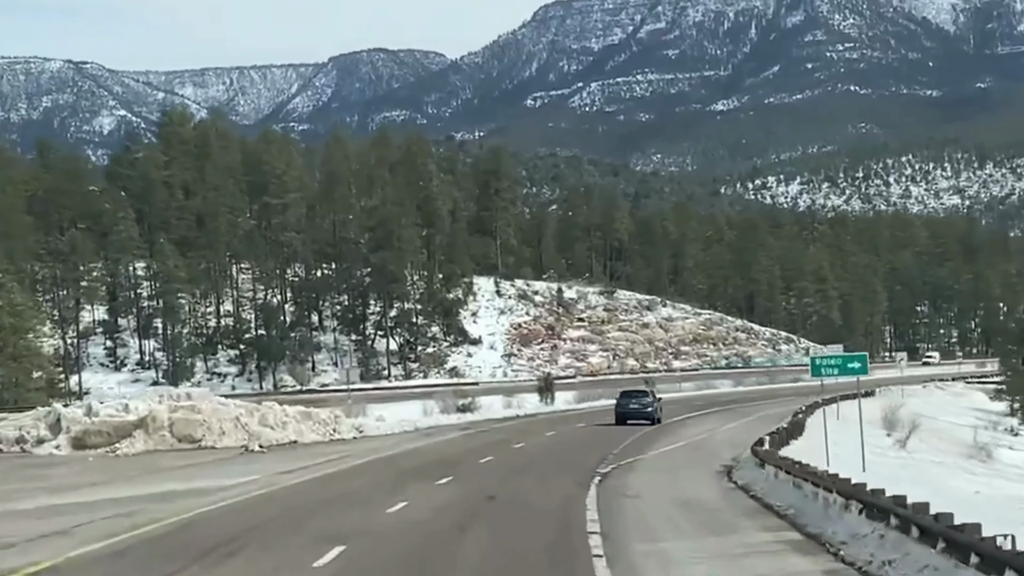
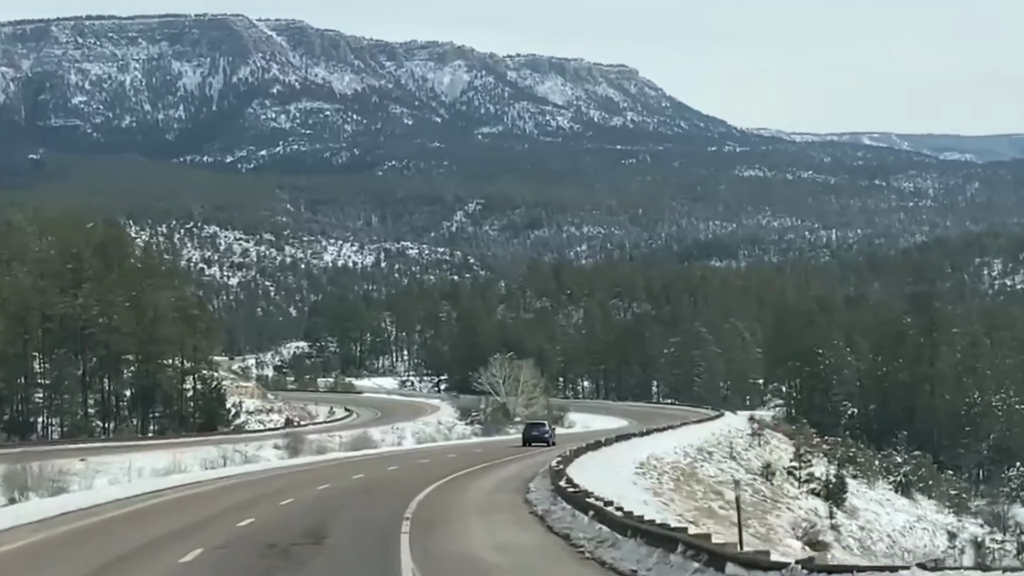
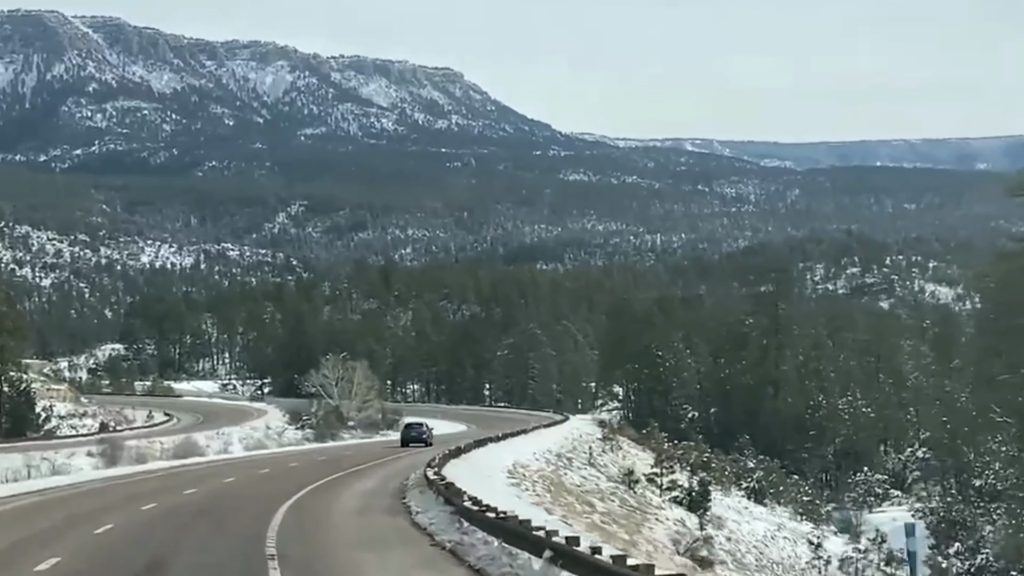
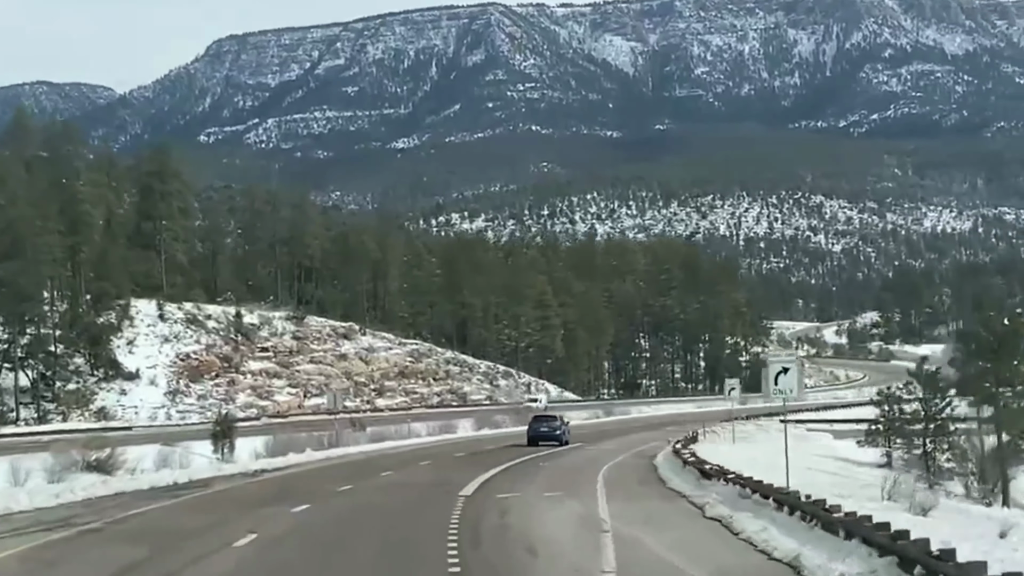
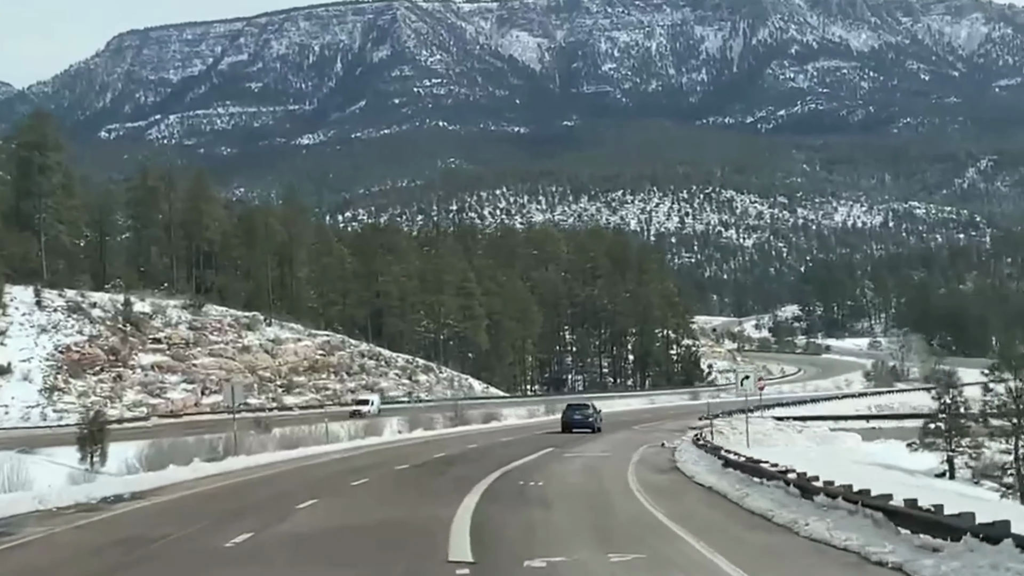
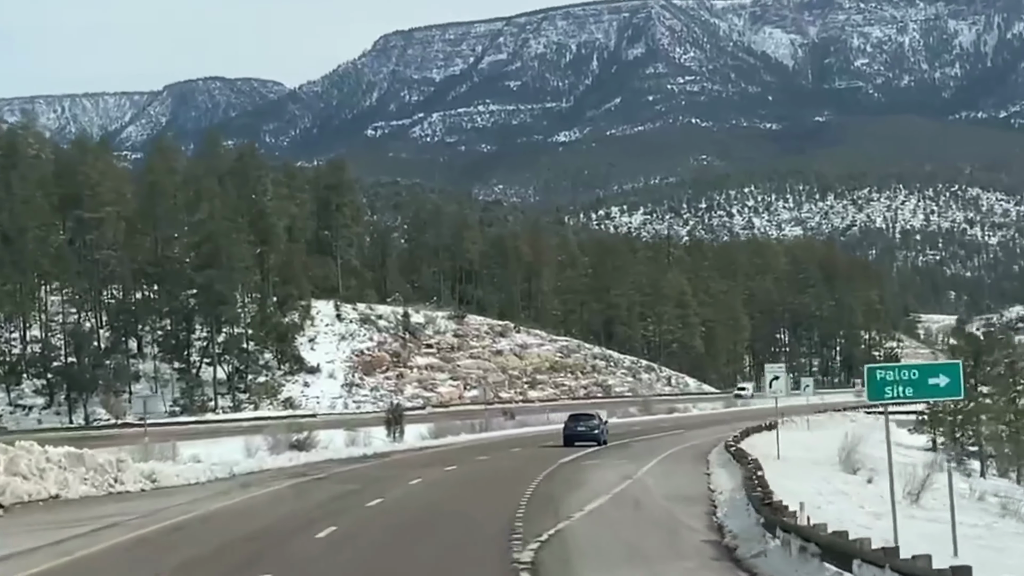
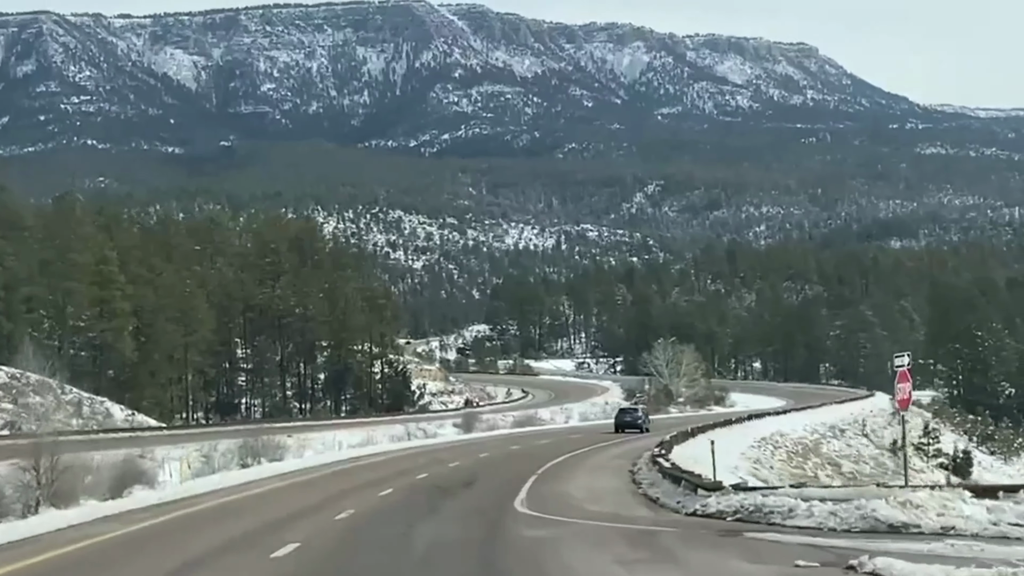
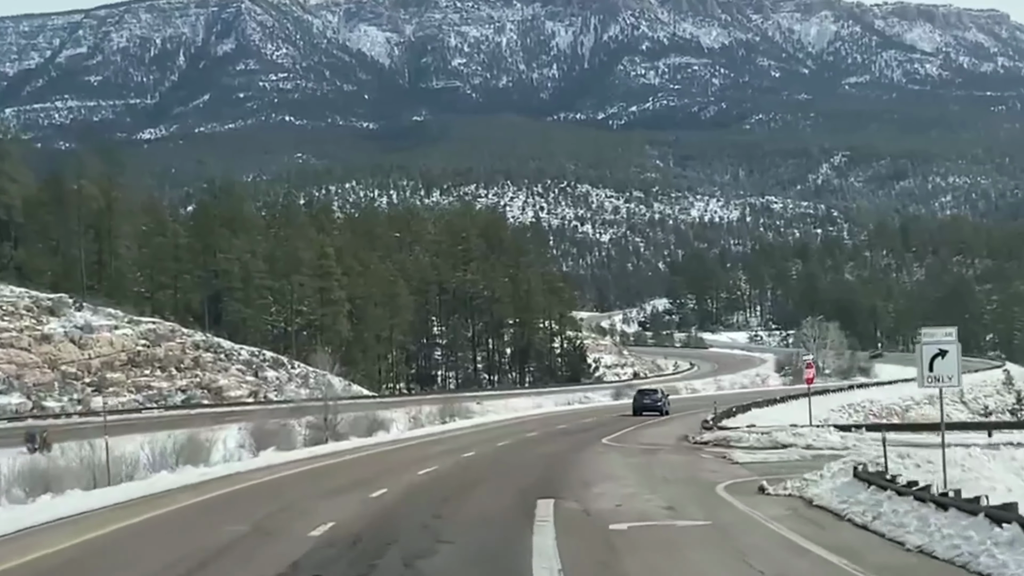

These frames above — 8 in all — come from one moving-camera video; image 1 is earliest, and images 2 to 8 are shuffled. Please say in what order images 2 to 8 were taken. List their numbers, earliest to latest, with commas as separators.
6, 4, 5, 8, 7, 2, 3
